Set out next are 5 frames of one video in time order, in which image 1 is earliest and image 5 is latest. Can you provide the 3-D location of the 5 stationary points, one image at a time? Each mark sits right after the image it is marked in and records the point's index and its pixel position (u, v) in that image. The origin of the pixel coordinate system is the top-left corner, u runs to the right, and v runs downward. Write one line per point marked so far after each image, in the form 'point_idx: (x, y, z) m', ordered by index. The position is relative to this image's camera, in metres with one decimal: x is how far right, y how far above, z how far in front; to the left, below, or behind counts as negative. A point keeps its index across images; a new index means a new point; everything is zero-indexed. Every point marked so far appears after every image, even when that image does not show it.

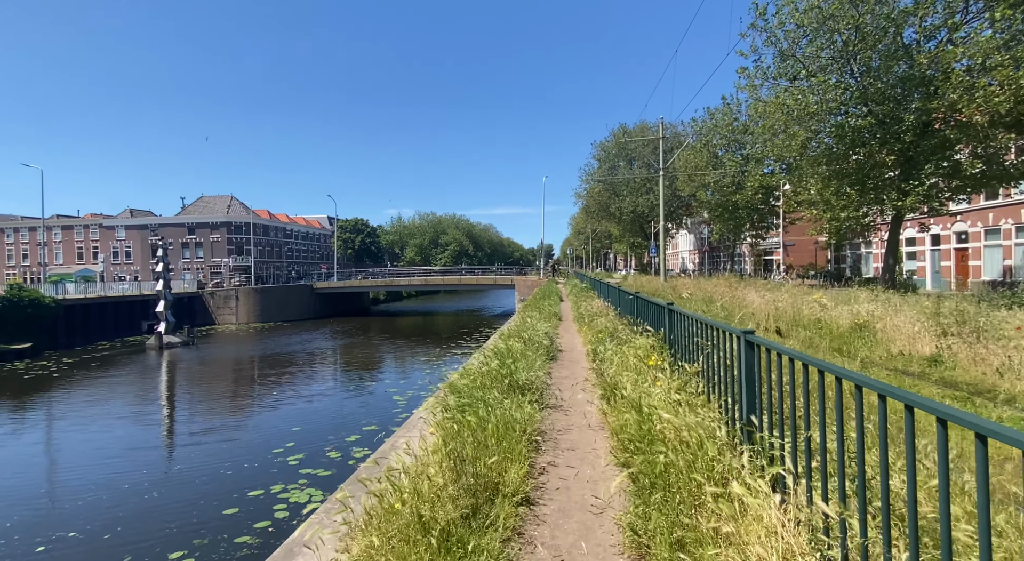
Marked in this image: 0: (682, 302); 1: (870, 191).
0: (+5.1, -0.7, +16.0) m
1: (+11.5, +2.9, +17.1) m
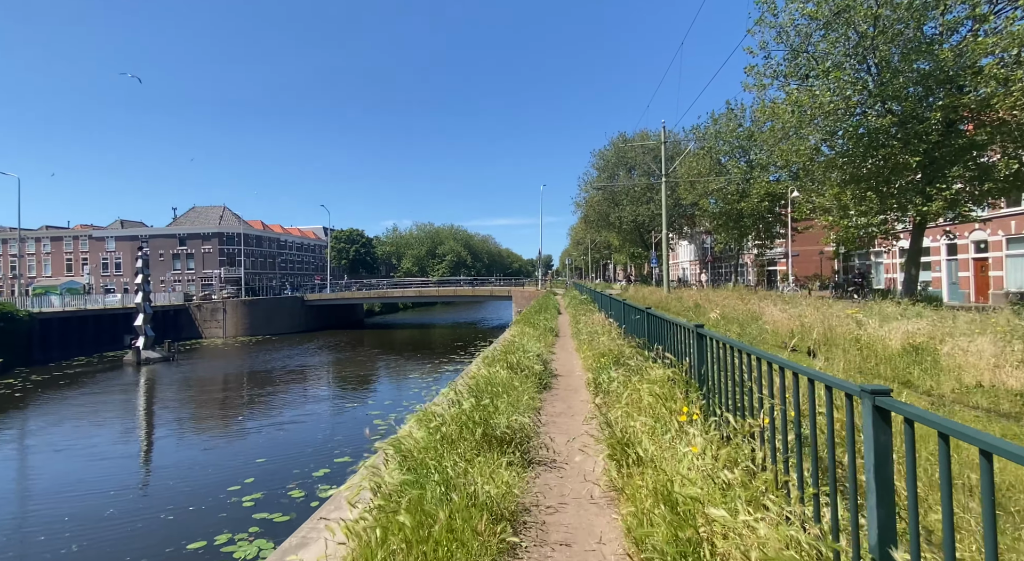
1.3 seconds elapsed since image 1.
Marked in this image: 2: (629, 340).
0: (+4.9, -1.0, +14.7) m
1: (+11.3, +2.5, +15.9) m
2: (+1.6, -0.9, +7.7) m
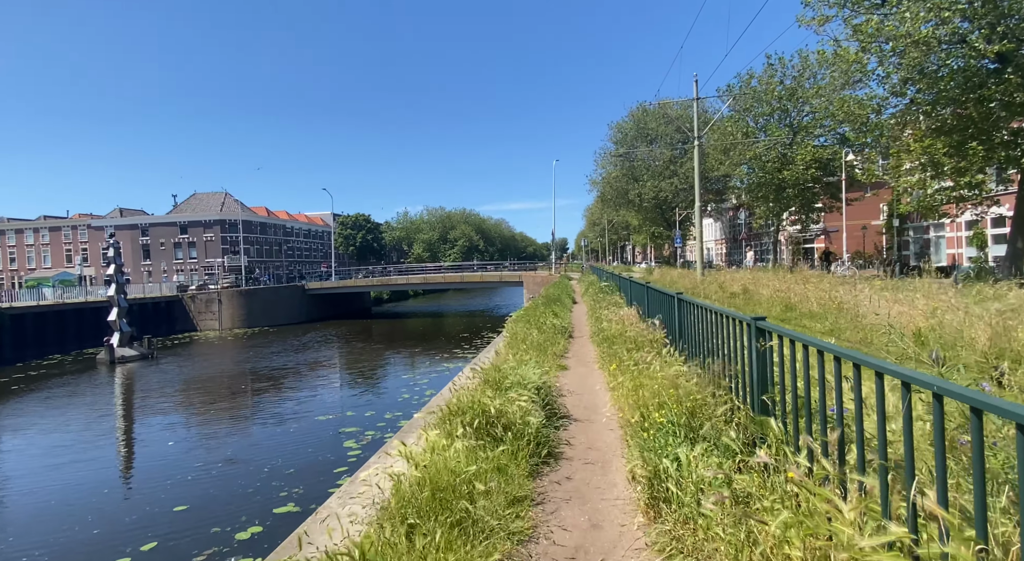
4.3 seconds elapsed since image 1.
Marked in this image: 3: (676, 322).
0: (+5.0, -0.6, +11.6) m
1: (+11.4, +3.1, +12.5) m
2: (+1.5, -0.7, +4.8) m
3: (+1.7, -0.4, +5.6) m
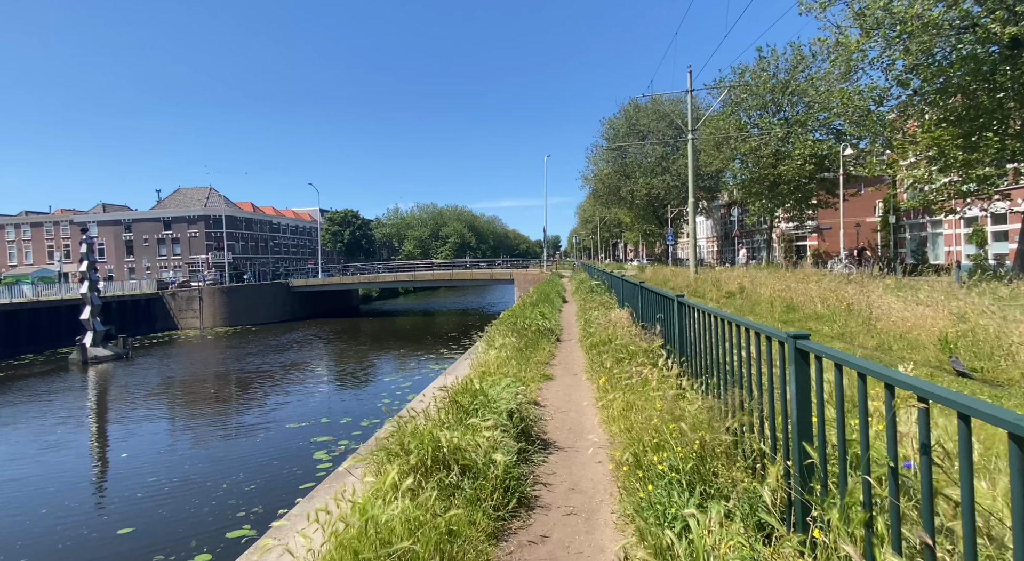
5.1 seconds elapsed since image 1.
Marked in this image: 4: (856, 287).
0: (+4.7, -0.6, +10.9) m
1: (+11.1, +3.1, +11.9) m
2: (+1.3, -0.7, +4.0) m
3: (+1.5, -0.4, +4.9) m
4: (+6.2, -0.1, +9.6) m
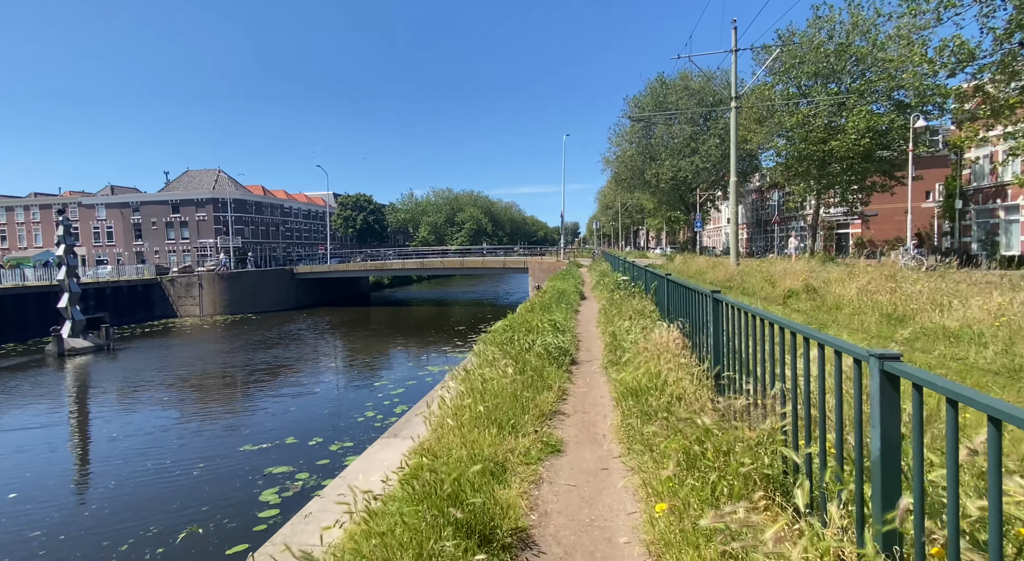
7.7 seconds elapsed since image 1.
0: (+4.8, -0.5, +8.4) m
1: (+11.2, +3.1, +9.0) m
2: (+1.1, -0.8, +1.6) m
3: (+1.3, -0.5, +2.4) m
4: (+6.2, -0.1, +6.9) m
